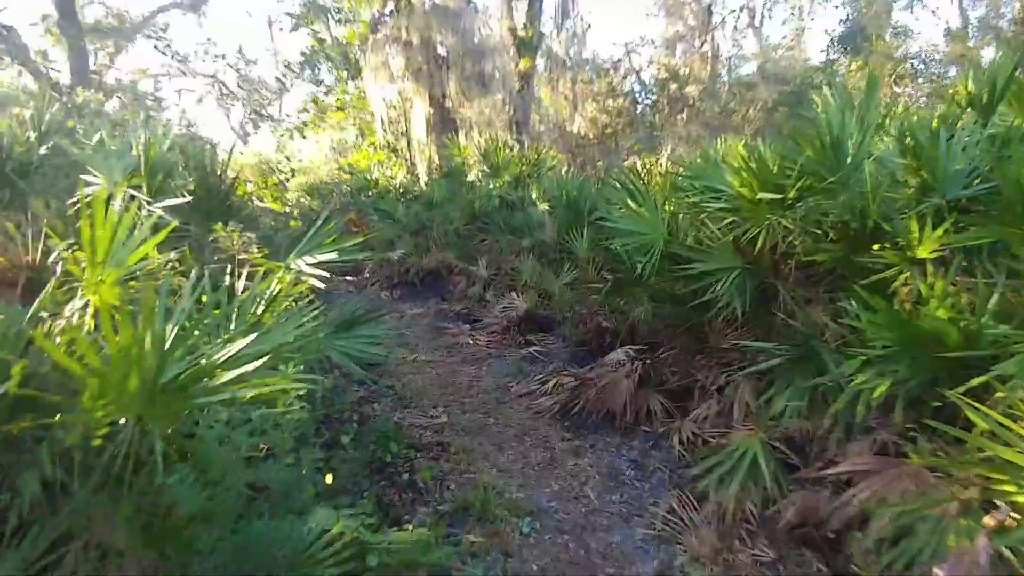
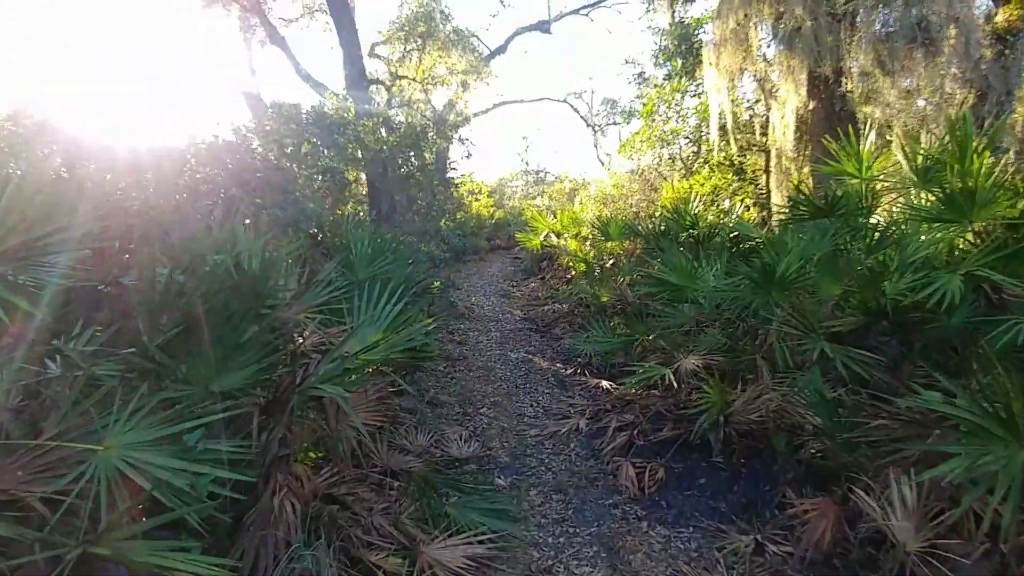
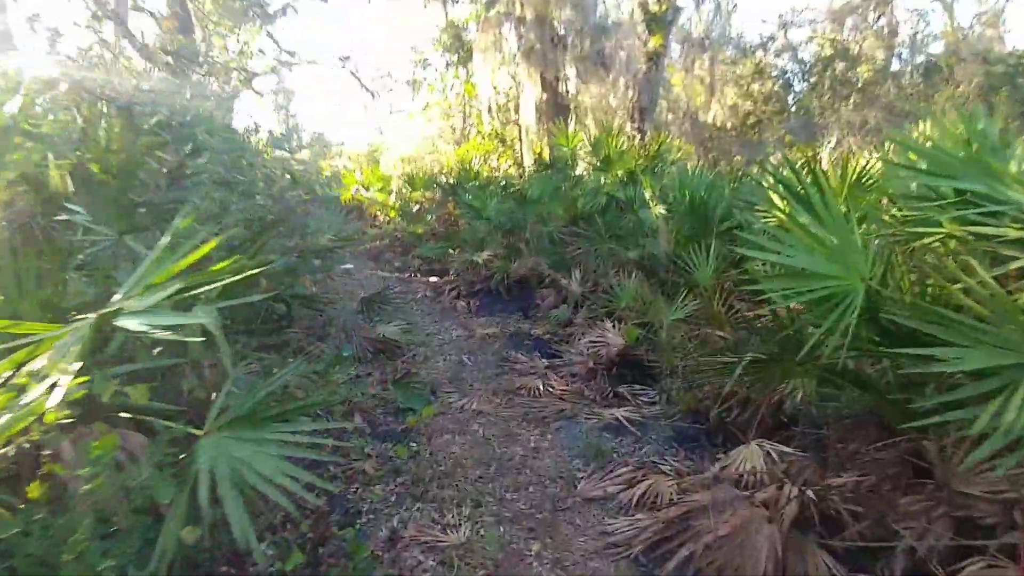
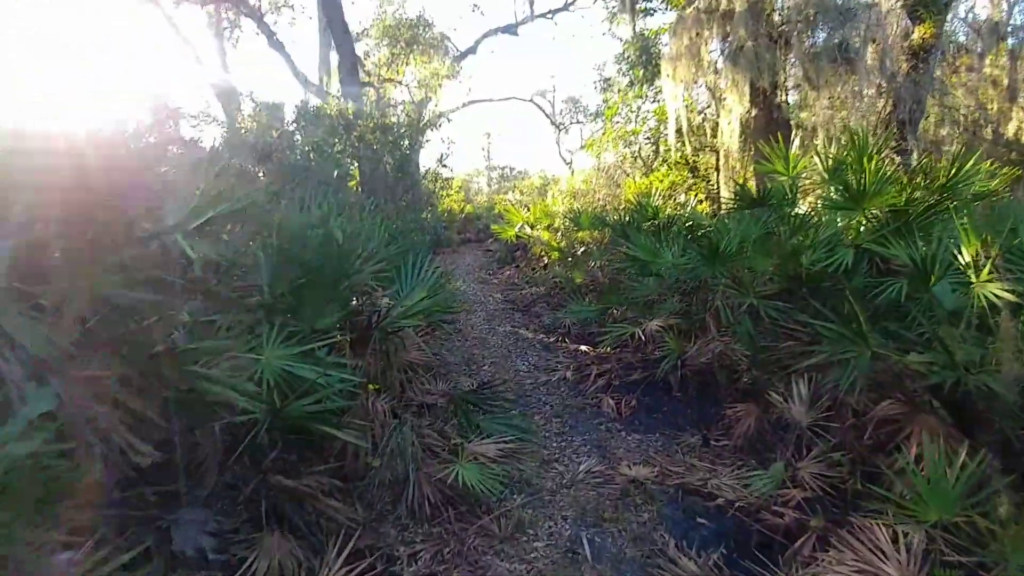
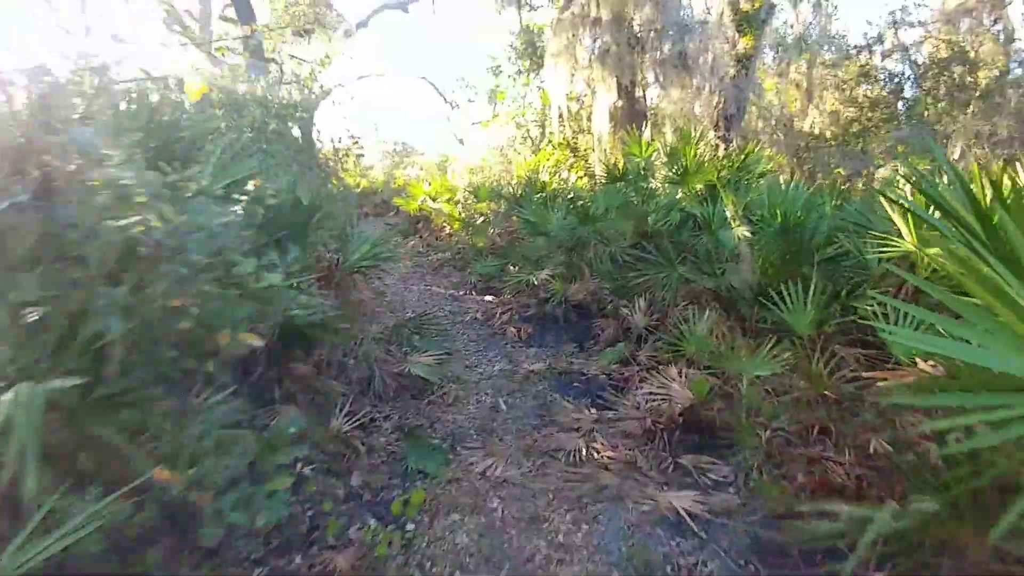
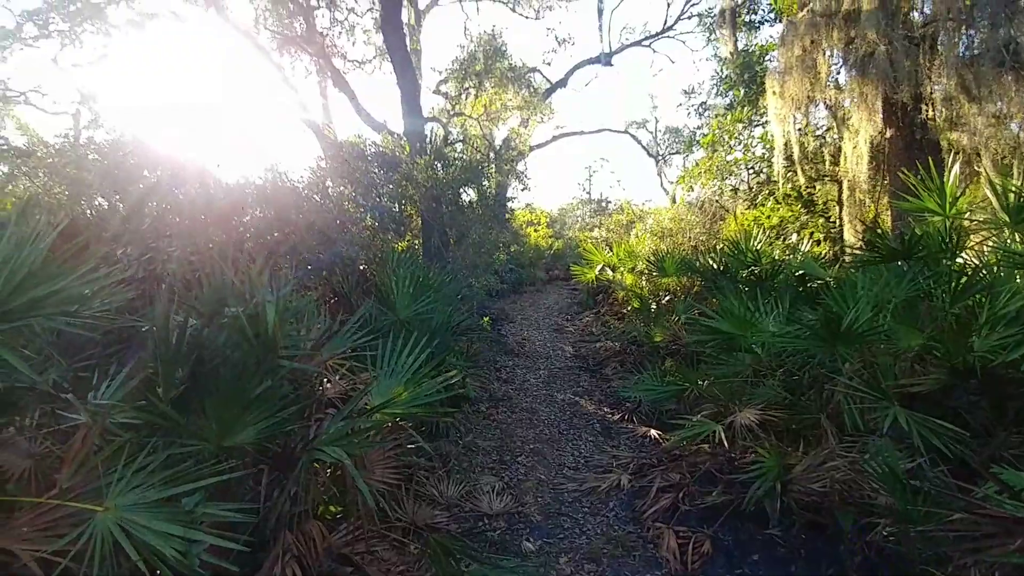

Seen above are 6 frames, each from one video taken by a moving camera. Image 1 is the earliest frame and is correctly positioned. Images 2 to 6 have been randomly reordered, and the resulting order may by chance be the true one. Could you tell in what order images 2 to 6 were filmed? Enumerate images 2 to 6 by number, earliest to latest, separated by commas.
3, 5, 4, 2, 6
